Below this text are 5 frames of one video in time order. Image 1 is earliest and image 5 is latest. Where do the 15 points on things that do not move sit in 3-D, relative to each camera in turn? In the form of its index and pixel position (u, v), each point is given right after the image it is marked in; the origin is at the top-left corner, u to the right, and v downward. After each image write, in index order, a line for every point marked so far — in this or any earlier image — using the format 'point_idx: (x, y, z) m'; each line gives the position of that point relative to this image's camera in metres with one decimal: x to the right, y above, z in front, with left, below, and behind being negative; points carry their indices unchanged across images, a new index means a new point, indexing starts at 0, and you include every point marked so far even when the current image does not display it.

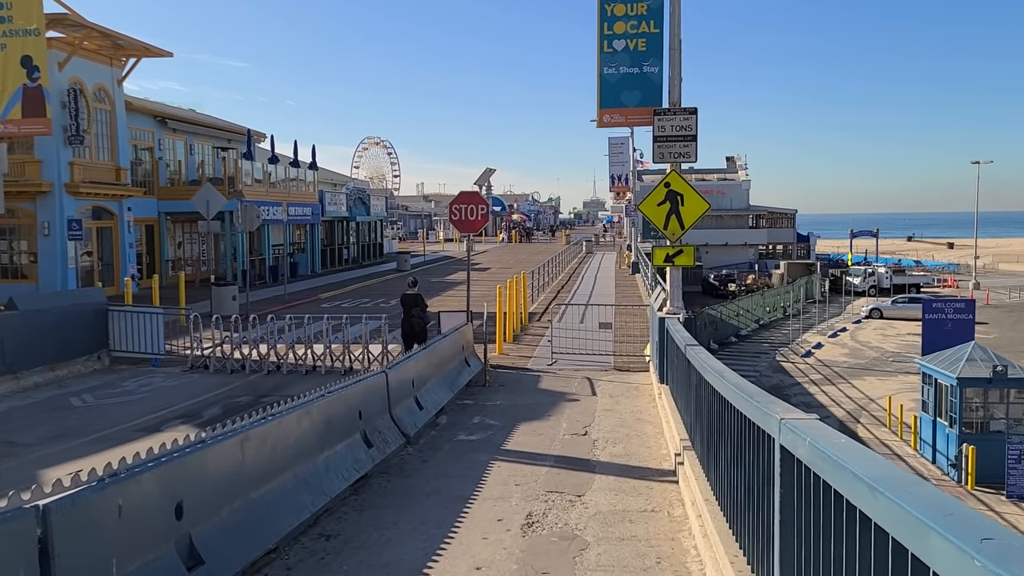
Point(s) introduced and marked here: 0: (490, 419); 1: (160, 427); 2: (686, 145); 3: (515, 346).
0: (-0.3, -1.8, +11.0) m
1: (-4.5, -1.8, +10.5) m
2: (+2.4, +2.0, +11.6) m
3: (+0.1, -1.2, +17.3) m
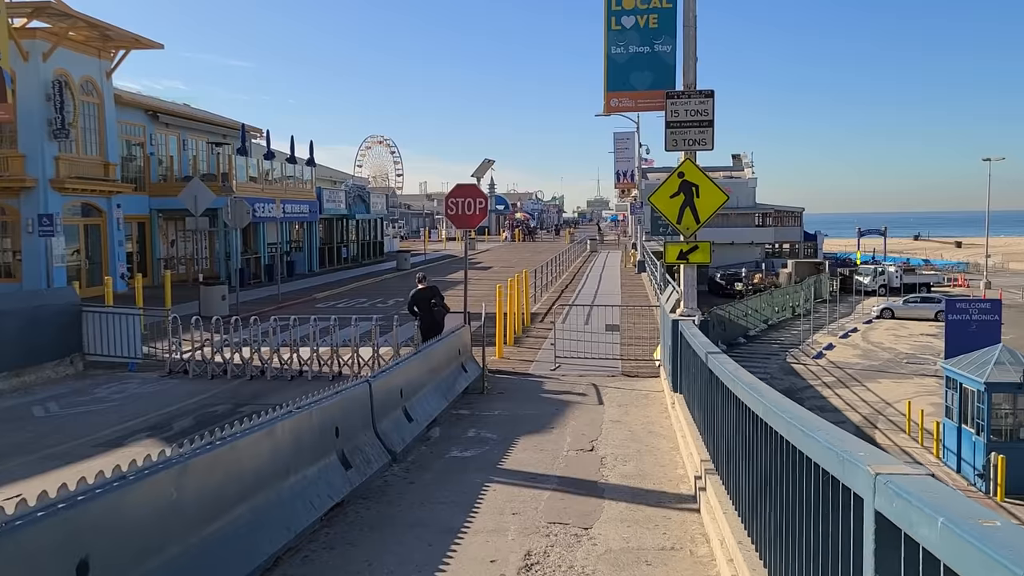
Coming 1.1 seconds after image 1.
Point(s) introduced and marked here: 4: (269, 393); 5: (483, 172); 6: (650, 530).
0: (-0.3, -1.8, +10.0) m
1: (-4.5, -1.8, +9.5) m
2: (+2.4, +2.0, +10.6) m
3: (+0.1, -1.2, +16.3) m
4: (-3.7, -1.6, +12.6) m
5: (-0.5, +1.9, +13.7) m
6: (+1.1, -1.9, +6.3) m
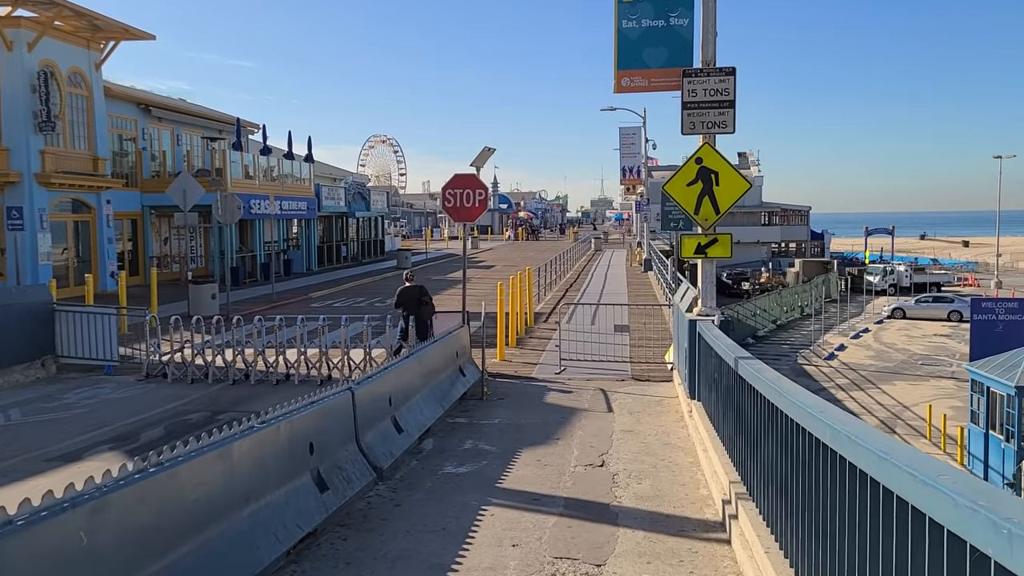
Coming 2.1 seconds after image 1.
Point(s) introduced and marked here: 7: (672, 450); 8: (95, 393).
0: (-0.3, -1.7, +9.0) m
1: (-4.5, -1.7, +8.6) m
2: (+2.4, +2.1, +9.6) m
3: (+0.1, -1.2, +15.4) m
4: (-3.7, -1.6, +11.7) m
5: (-0.5, +2.0, +12.8) m
6: (+1.1, -1.8, +5.4) m
7: (+1.7, -1.7, +8.6) m
8: (-6.2, -1.6, +12.2) m
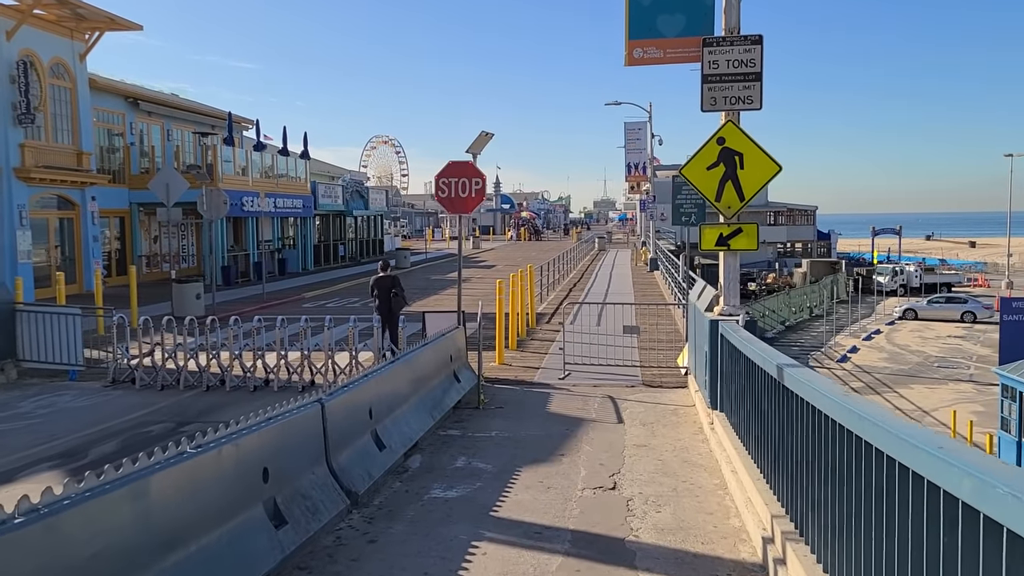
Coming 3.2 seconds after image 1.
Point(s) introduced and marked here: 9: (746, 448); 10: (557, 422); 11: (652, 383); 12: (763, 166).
0: (-0.3, -1.7, +8.0) m
1: (-4.5, -1.7, +7.5) m
2: (+2.4, +2.1, +8.5) m
3: (+0.1, -1.1, +14.3) m
4: (-3.7, -1.6, +10.6) m
5: (-0.5, +2.0, +11.7) m
6: (+1.0, -1.8, +4.3) m
7: (+1.7, -1.7, +7.5) m
8: (-6.2, -1.5, +11.2) m
9: (+2.0, -1.4, +6.9) m
10: (+0.5, -1.6, +9.6) m
11: (+2.0, -1.4, +11.7) m
12: (+2.6, +1.3, +8.5) m
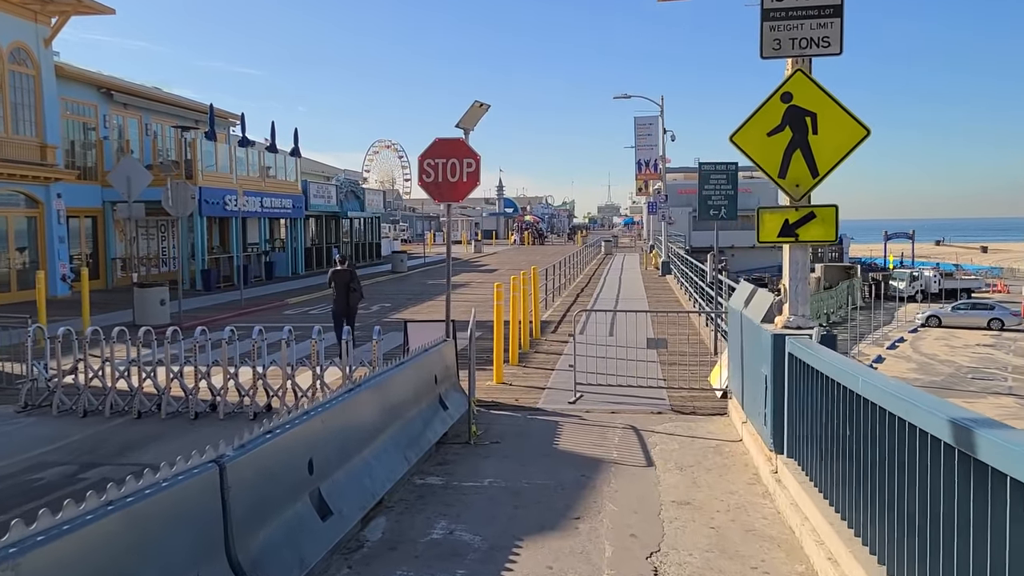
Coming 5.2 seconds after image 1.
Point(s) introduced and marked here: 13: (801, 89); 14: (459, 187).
0: (-0.3, -1.7, +5.8) m
1: (-4.5, -1.7, +5.4) m
2: (+2.4, +2.1, +6.4) m
3: (+0.1, -1.2, +12.2) m
4: (-3.7, -1.6, +8.5) m
5: (-0.5, +2.0, +9.6) m
6: (+1.0, -1.8, +2.2) m
7: (+1.6, -1.7, +5.4) m
8: (-6.2, -1.6, +9.1) m
9: (+1.9, -1.4, +4.8) m
10: (+0.5, -1.6, +7.4) m
11: (+2.0, -1.4, +9.6) m
12: (+2.6, +1.2, +6.4) m
13: (+2.3, +1.6, +6.5) m
14: (-0.6, +1.2, +9.7) m
